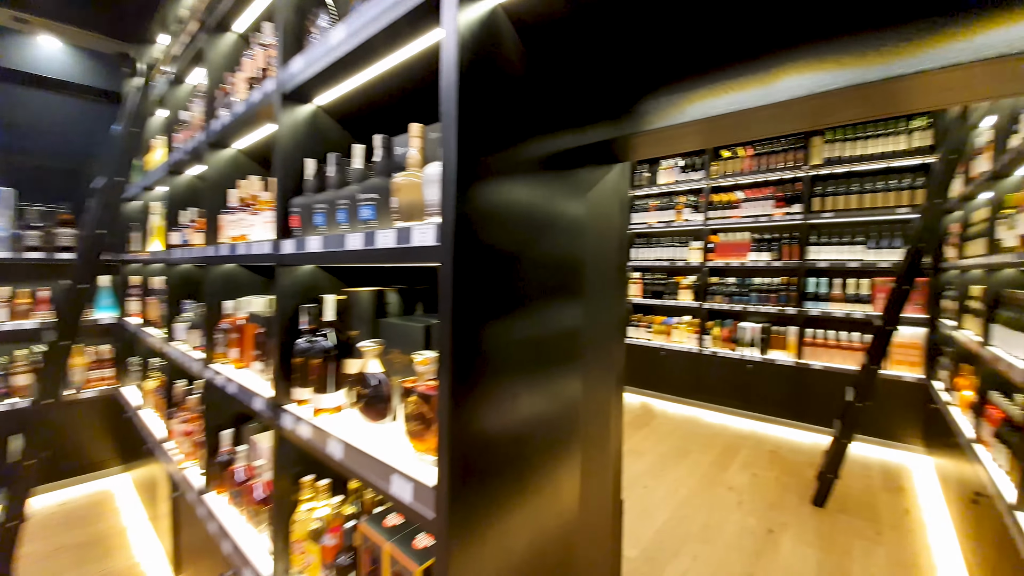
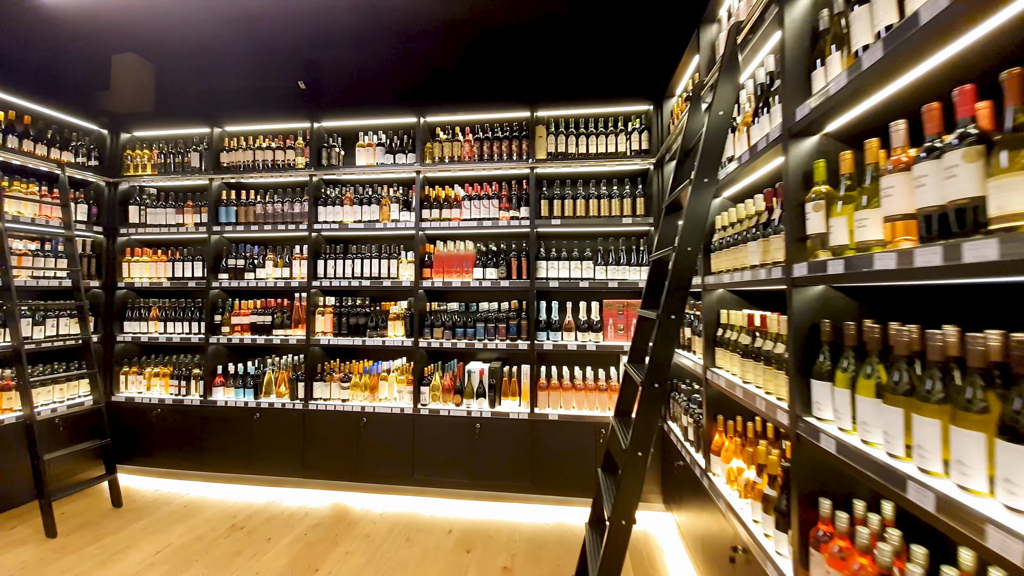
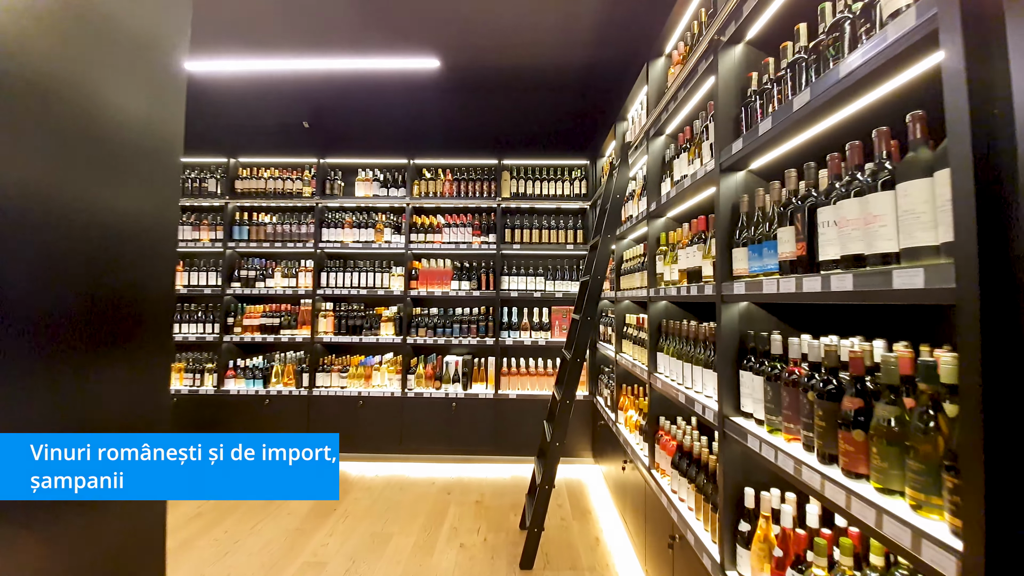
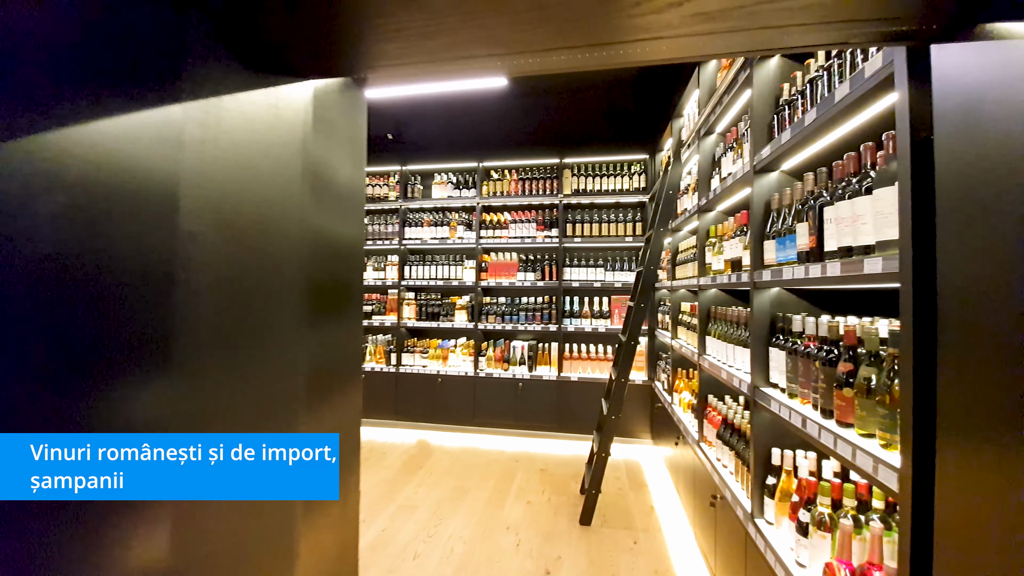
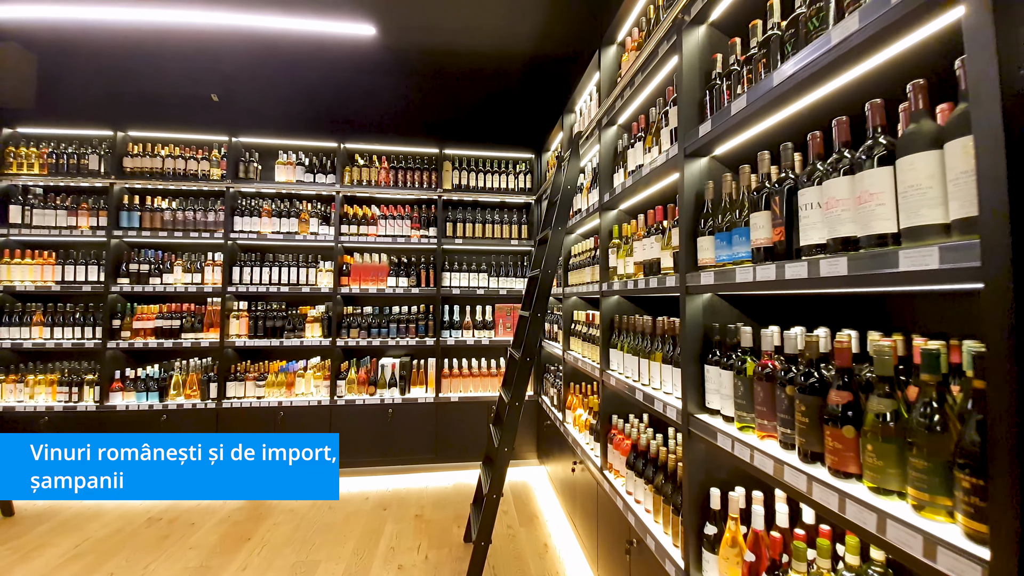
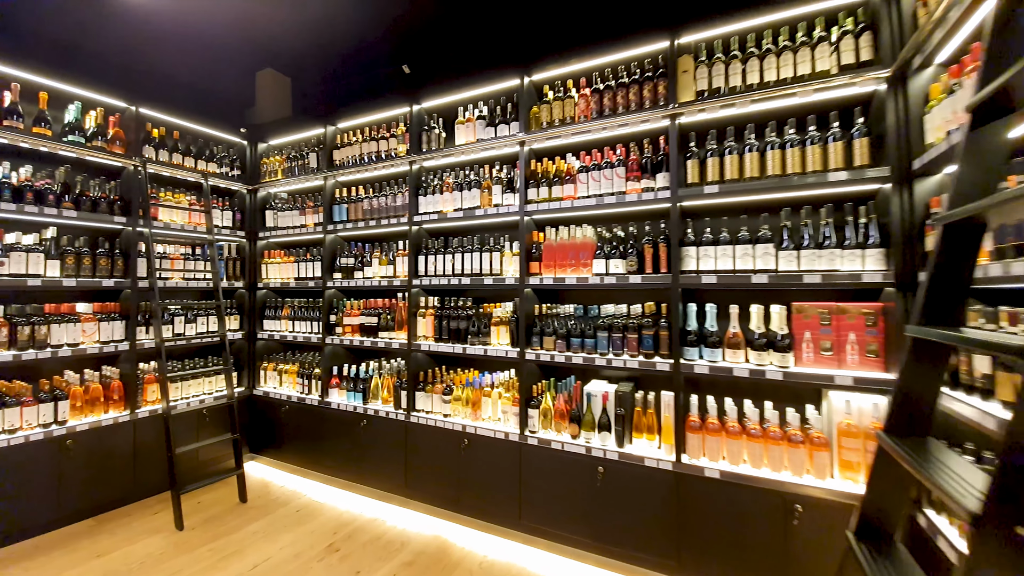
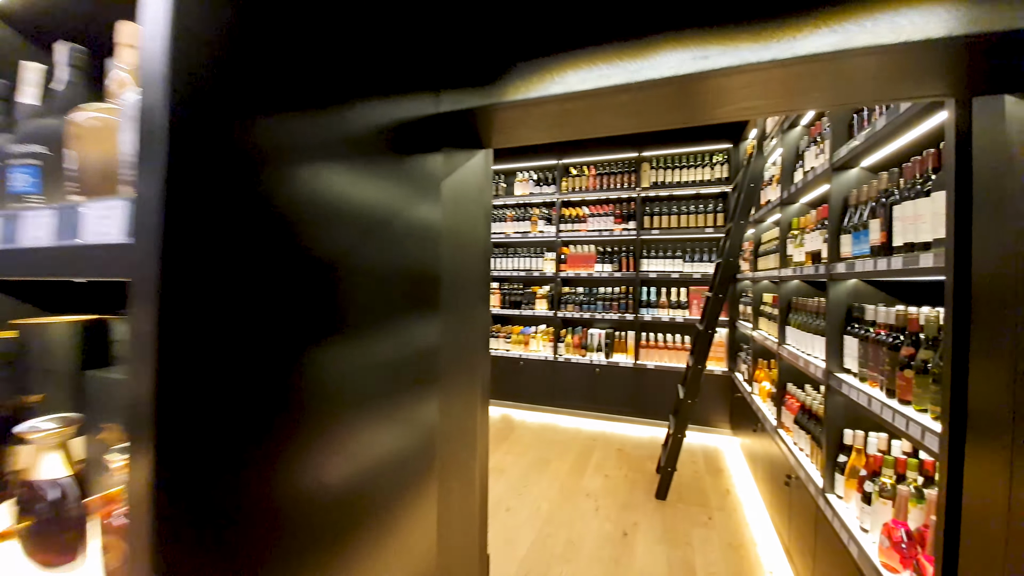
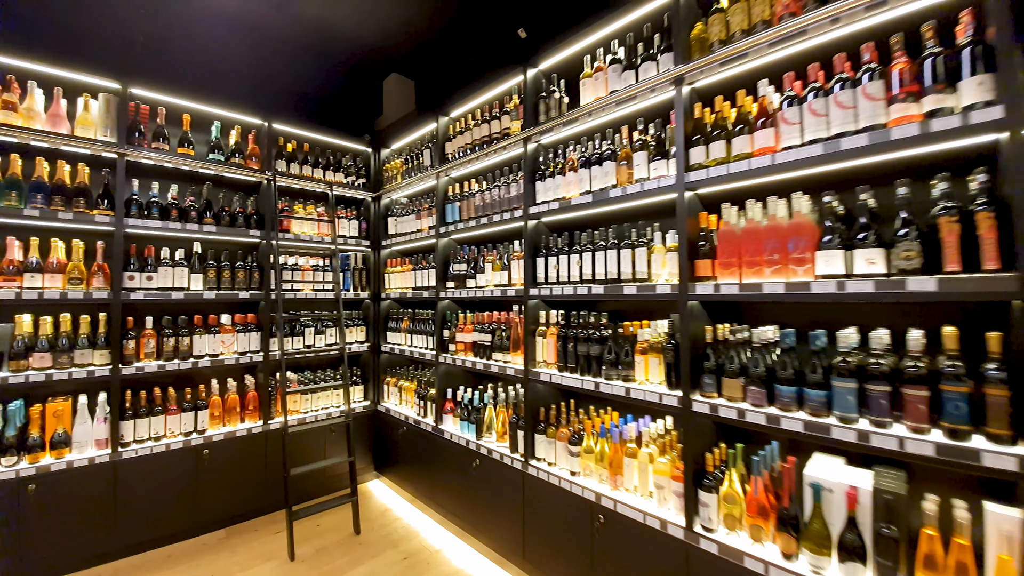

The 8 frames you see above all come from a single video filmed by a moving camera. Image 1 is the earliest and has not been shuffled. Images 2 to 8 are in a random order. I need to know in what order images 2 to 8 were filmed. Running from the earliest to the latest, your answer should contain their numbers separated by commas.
7, 4, 3, 5, 2, 6, 8
